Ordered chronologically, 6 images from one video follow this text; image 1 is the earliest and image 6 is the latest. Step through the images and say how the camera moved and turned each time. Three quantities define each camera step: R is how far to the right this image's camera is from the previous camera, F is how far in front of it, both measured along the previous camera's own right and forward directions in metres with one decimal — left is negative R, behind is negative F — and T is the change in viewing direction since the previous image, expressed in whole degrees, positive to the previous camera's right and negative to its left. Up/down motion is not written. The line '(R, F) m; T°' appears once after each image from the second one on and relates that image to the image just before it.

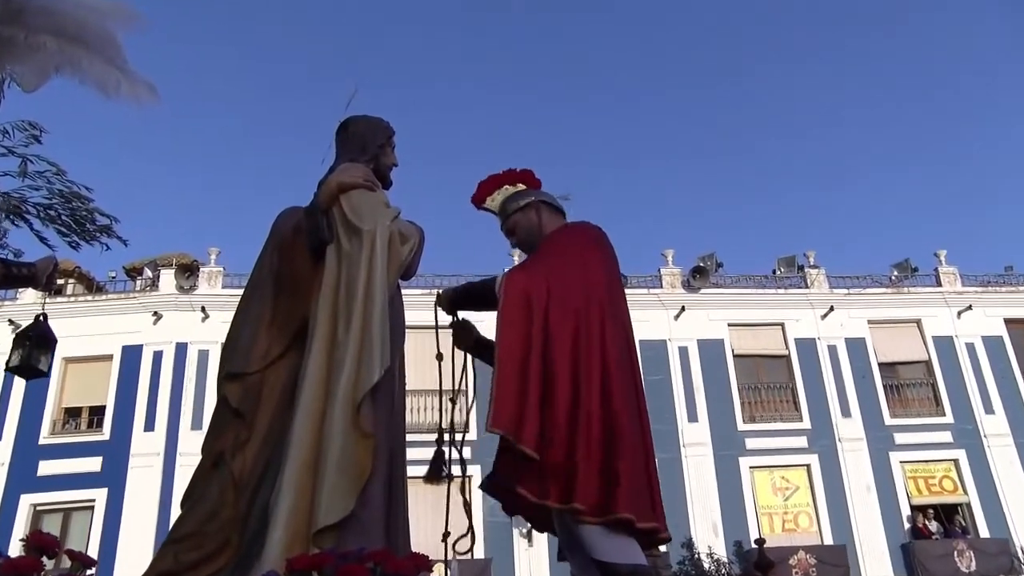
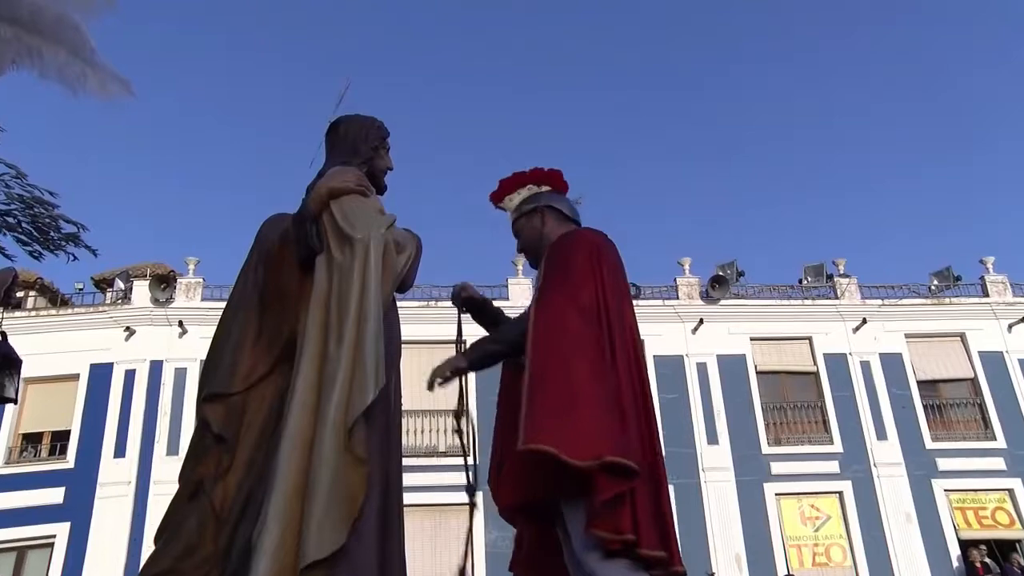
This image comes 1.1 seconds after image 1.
(0.0, +1.3) m; 0°
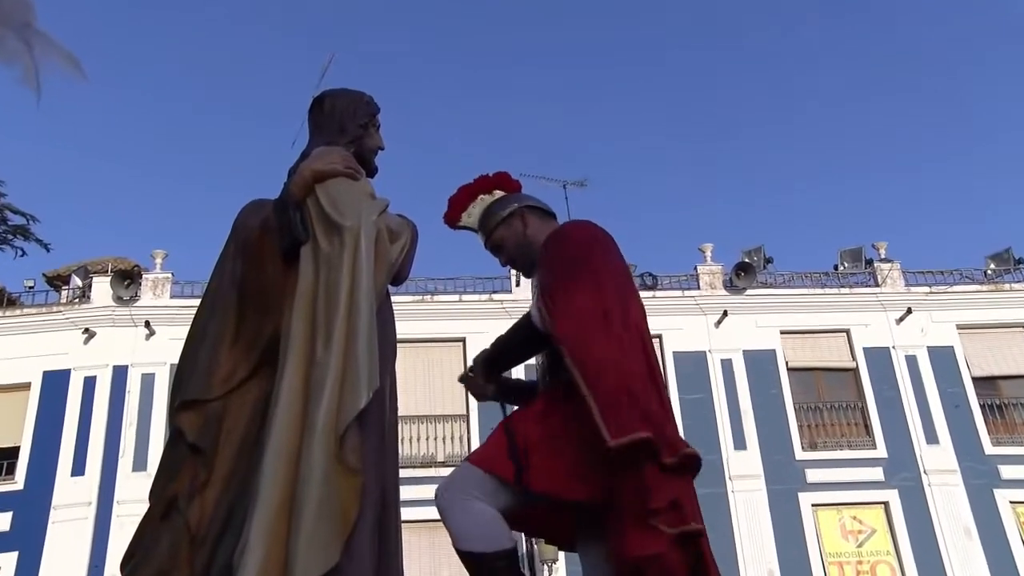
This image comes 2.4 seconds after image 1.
(+0.1, +1.5) m; -1°
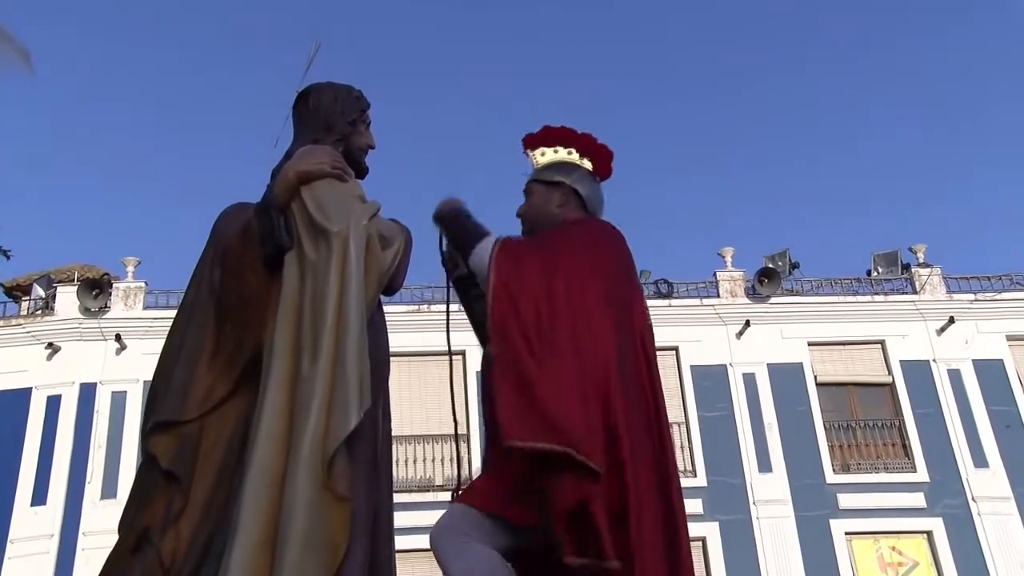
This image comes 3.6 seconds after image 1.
(0.0, +1.1) m; 0°
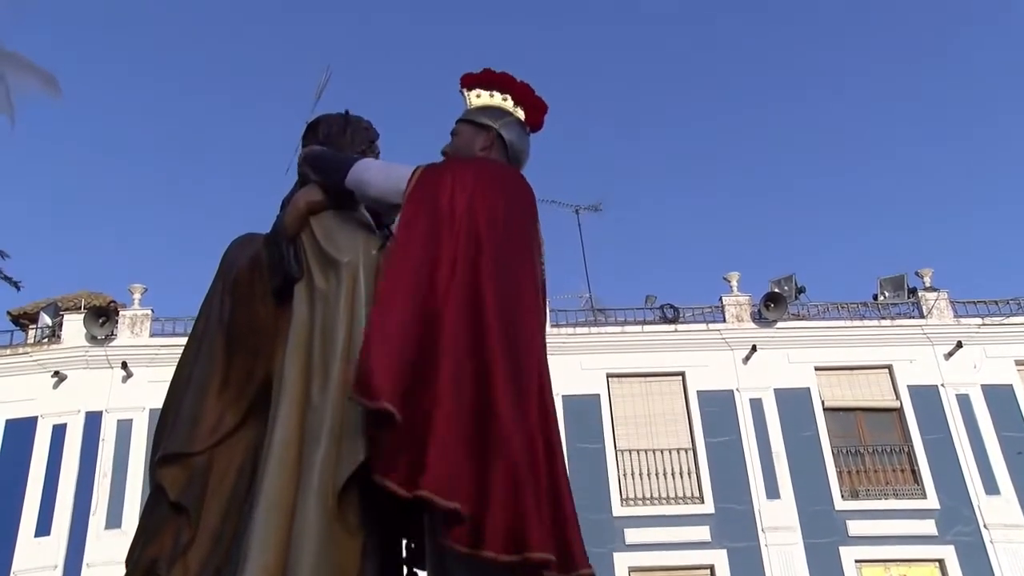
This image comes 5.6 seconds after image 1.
(0.0, 0.0) m; 0°
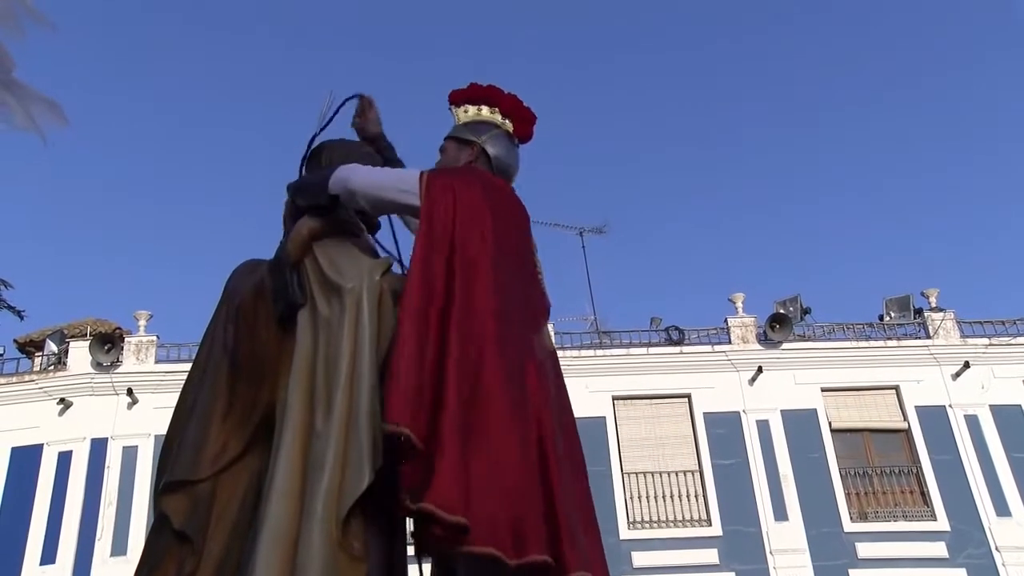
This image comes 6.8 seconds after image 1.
(0.0, 0.0) m; 0°
